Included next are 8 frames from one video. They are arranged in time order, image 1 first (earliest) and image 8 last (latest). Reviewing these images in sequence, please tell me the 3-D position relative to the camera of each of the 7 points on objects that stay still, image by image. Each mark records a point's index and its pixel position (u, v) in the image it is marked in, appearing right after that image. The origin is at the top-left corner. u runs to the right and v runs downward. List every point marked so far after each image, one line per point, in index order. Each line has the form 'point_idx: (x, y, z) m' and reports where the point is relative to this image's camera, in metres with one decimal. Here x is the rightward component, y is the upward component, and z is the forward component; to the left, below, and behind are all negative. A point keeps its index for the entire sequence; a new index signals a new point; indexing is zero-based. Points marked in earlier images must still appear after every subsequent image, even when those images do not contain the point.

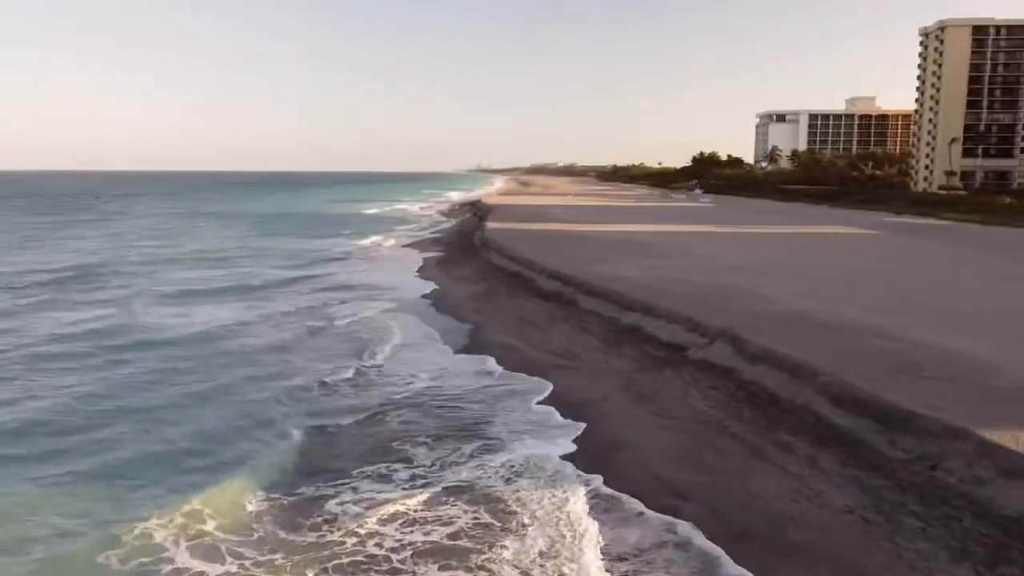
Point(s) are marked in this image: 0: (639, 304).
0: (+2.5, -0.3, +16.0) m
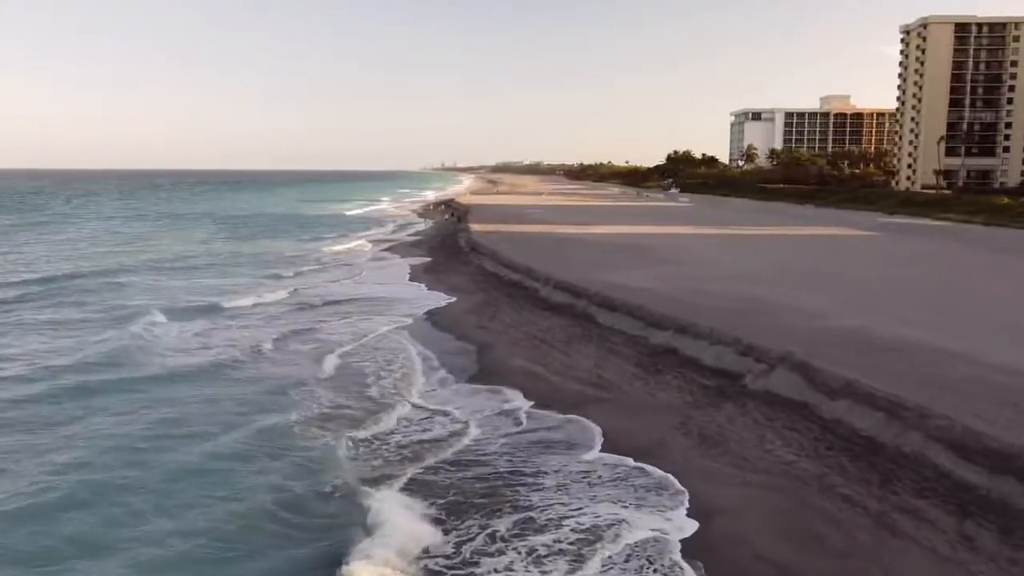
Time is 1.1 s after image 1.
0: (+2.8, -0.6, +14.2) m
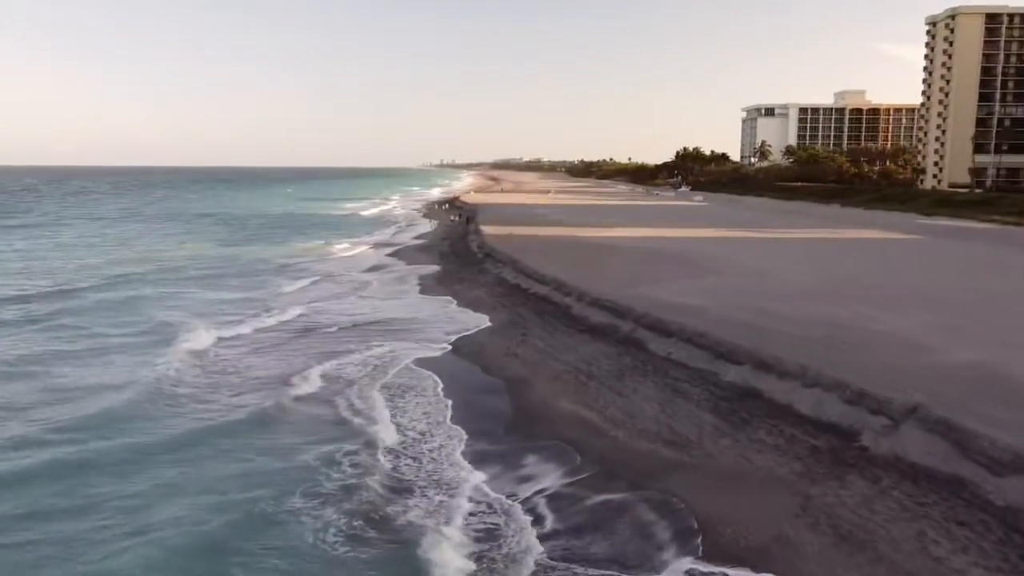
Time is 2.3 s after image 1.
0: (+3.4, -0.9, +11.8) m
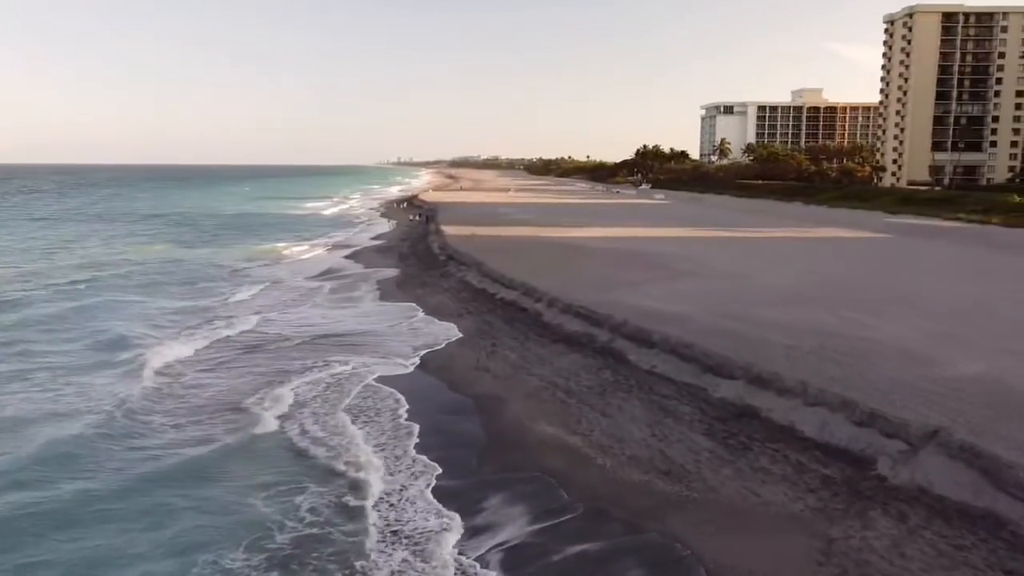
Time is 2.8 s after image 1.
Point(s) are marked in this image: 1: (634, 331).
0: (+3.0, -1.0, +11.0) m
1: (+2.0, -0.7, +13.2) m
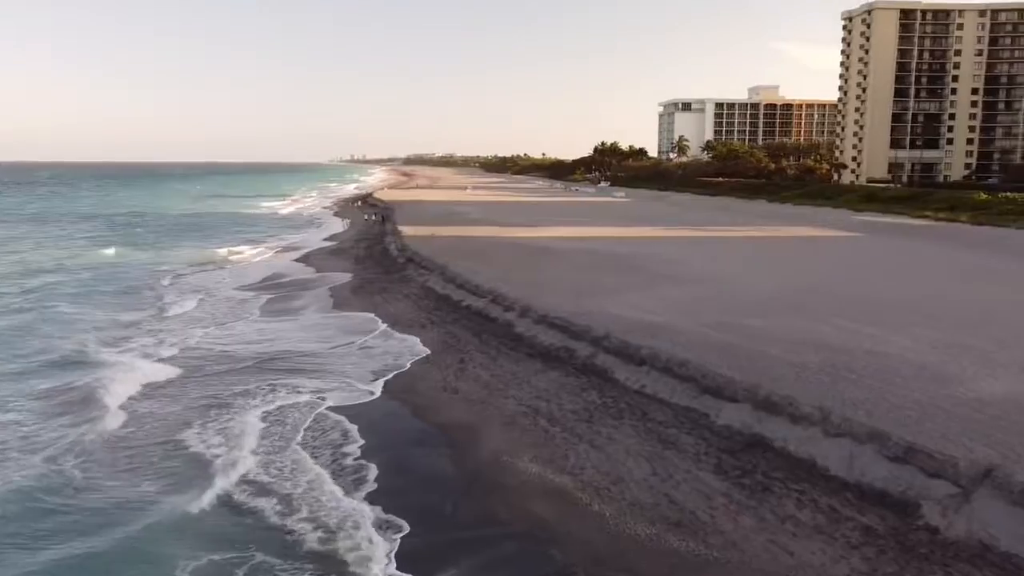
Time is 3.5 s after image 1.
0: (+2.7, -1.2, +9.7) m
1: (+1.6, -0.9, +12.0) m
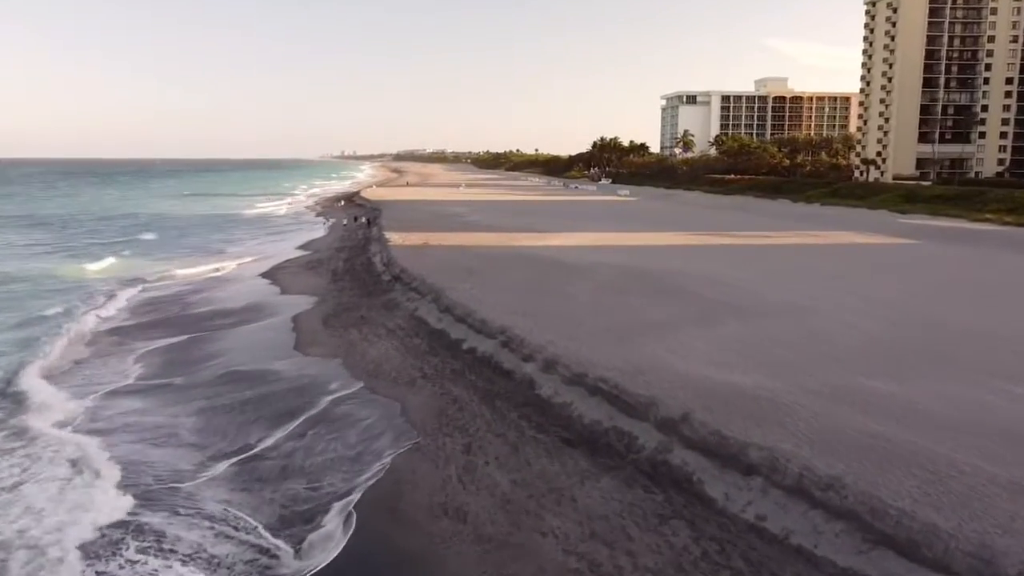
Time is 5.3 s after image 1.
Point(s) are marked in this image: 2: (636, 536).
0: (+3.1, -1.8, +5.7) m
1: (+1.9, -1.5, +7.9) m
2: (+1.1, -2.1, +6.8) m
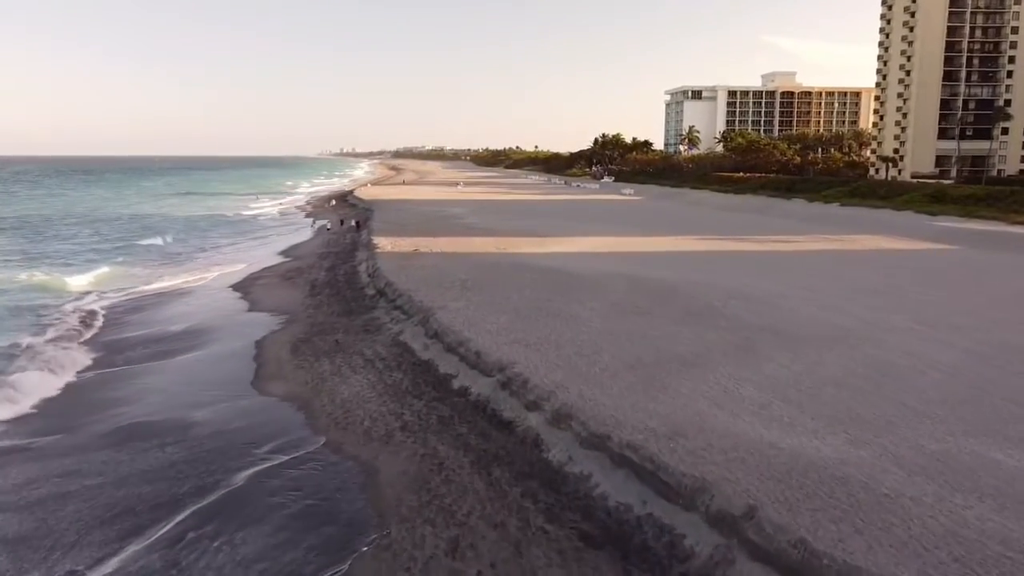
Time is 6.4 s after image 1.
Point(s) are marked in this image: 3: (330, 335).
0: (+3.1, -2.2, +3.4) m
1: (+1.9, -1.9, +5.6) m
2: (+1.1, -2.5, +4.5) m
3: (-3.2, -0.8, +14.4) m
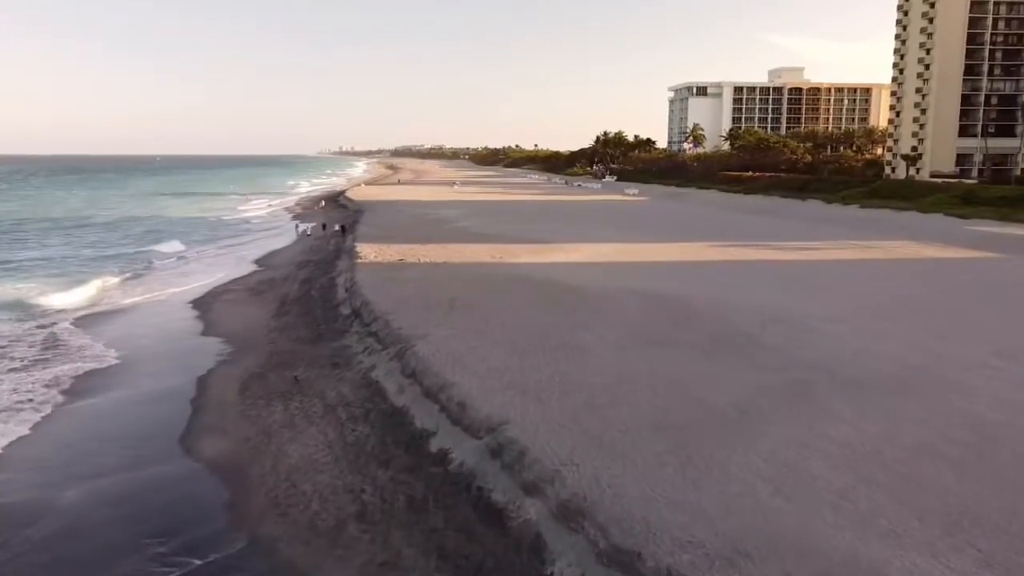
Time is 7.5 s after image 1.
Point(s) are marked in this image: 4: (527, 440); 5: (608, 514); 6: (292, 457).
0: (+3.0, -2.6, +1.1) m
1: (+1.9, -2.2, +3.3) m
2: (+1.0, -2.9, +2.2) m
3: (-3.3, -1.2, +12.1) m
4: (+0.1, -1.5, +7.5) m
5: (+0.7, -1.7, +6.0) m
6: (-2.4, -1.9, +8.5) m
